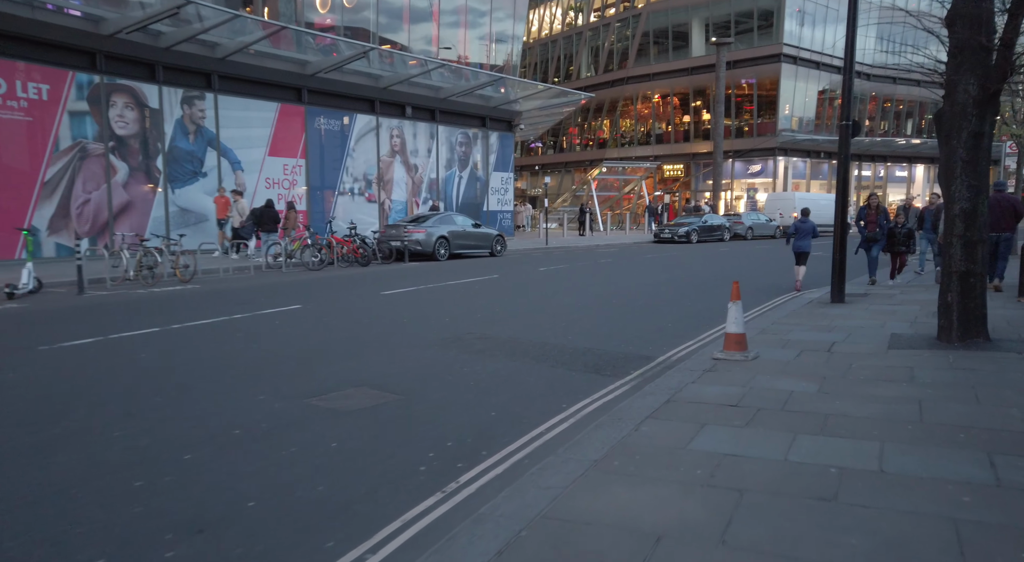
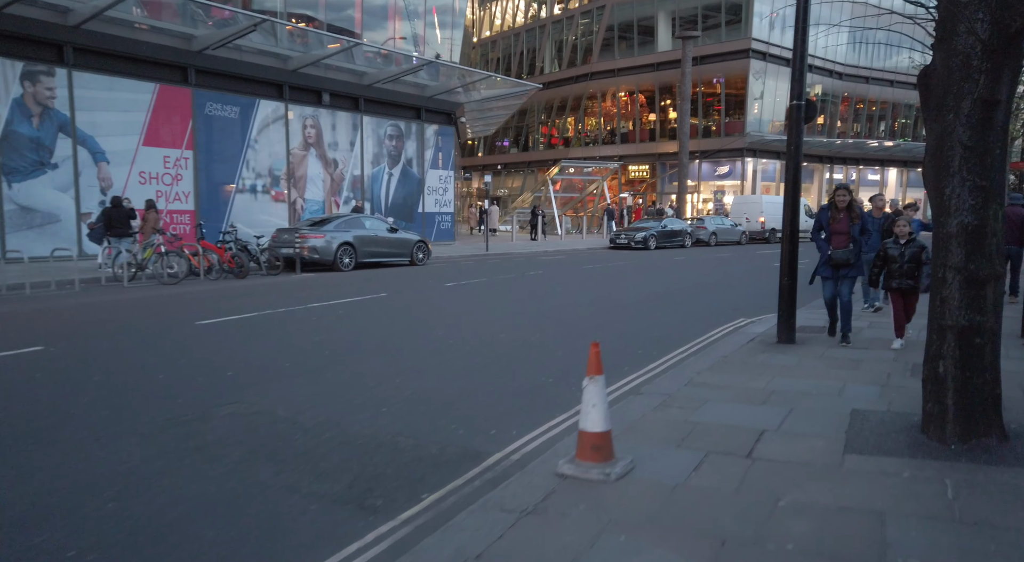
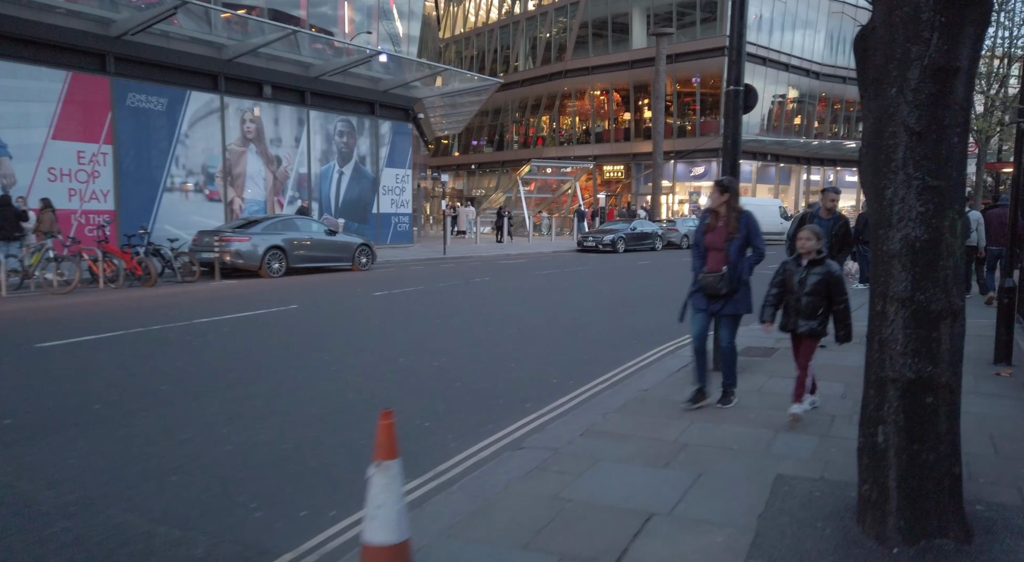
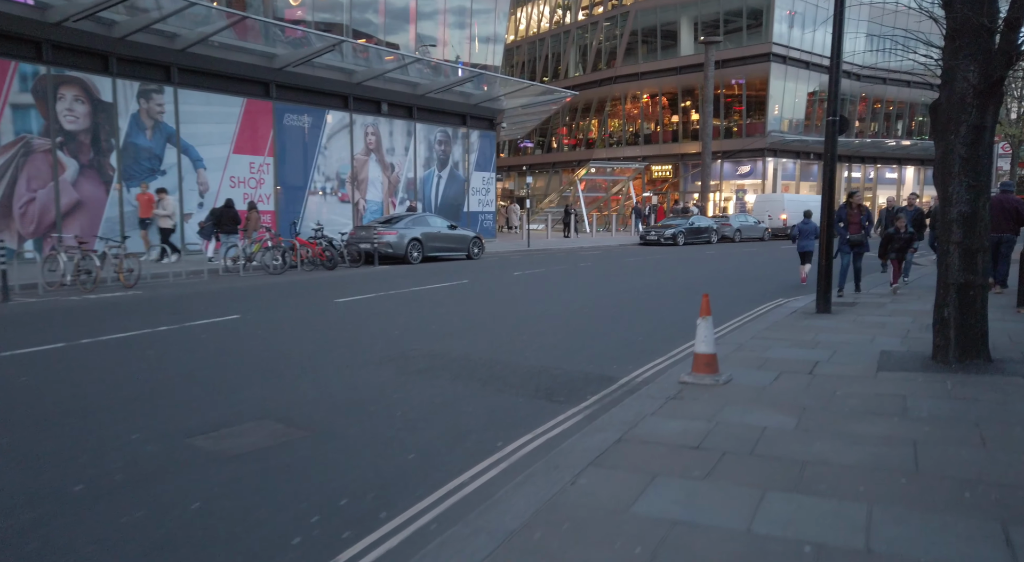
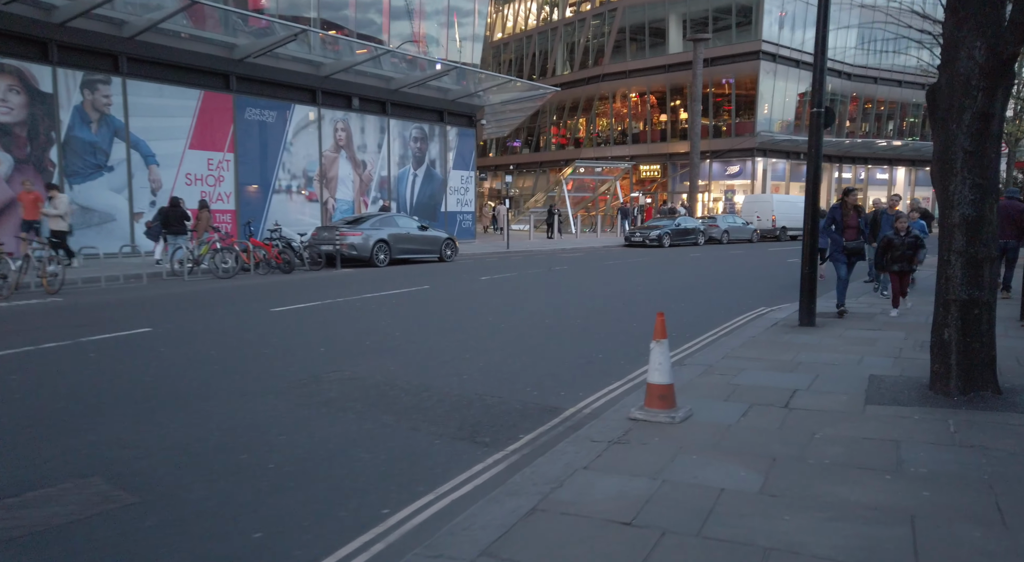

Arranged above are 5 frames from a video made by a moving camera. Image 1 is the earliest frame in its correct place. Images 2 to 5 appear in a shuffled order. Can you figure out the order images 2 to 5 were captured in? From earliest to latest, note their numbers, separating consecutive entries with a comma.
4, 5, 2, 3
